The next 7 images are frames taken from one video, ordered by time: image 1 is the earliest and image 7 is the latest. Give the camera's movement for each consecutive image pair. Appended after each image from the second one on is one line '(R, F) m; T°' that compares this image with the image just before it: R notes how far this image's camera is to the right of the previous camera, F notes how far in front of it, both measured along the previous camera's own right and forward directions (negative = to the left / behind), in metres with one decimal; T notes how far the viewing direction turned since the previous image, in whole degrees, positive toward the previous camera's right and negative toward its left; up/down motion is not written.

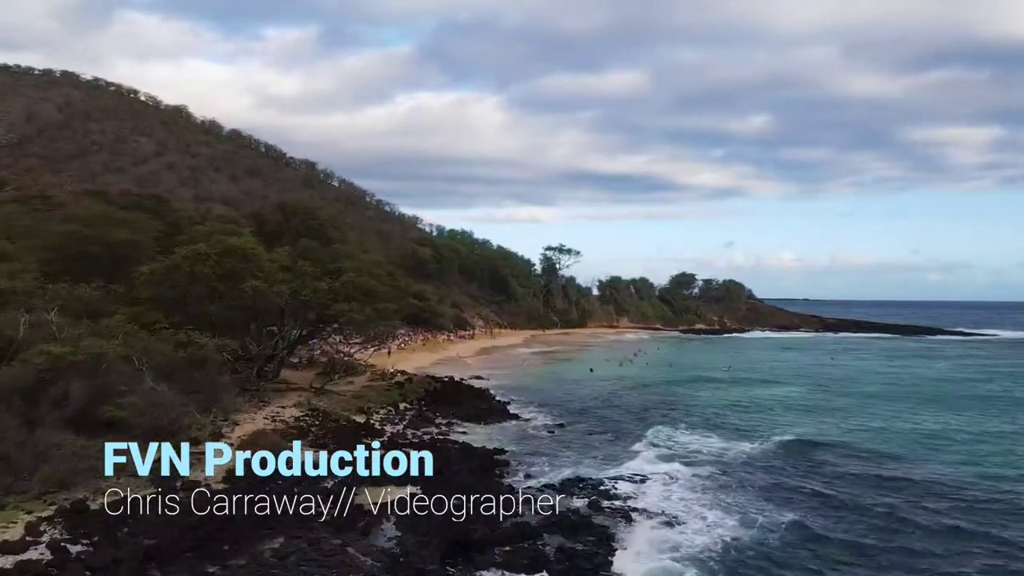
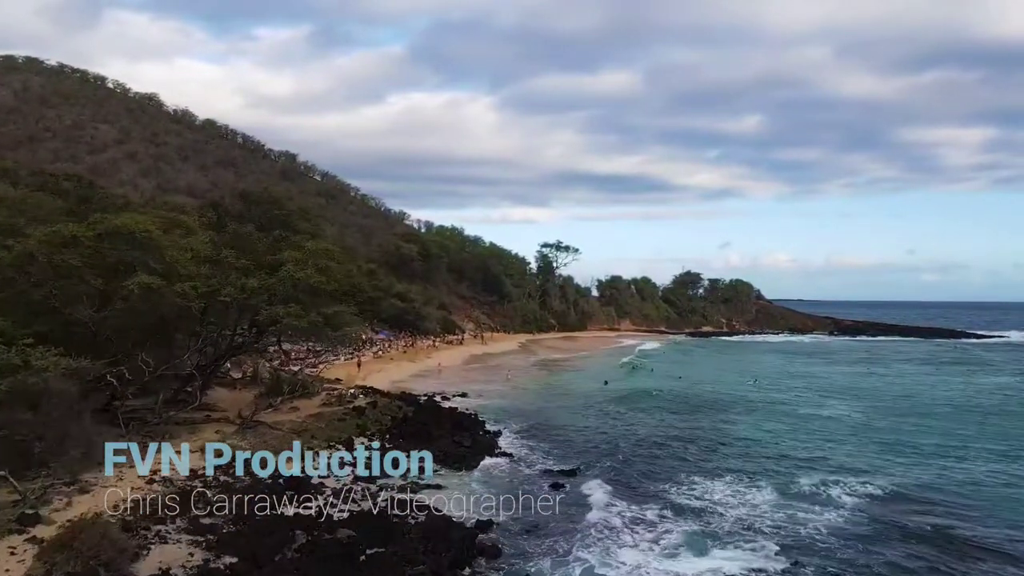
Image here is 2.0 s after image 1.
(+0.1, +7.3) m; 0°
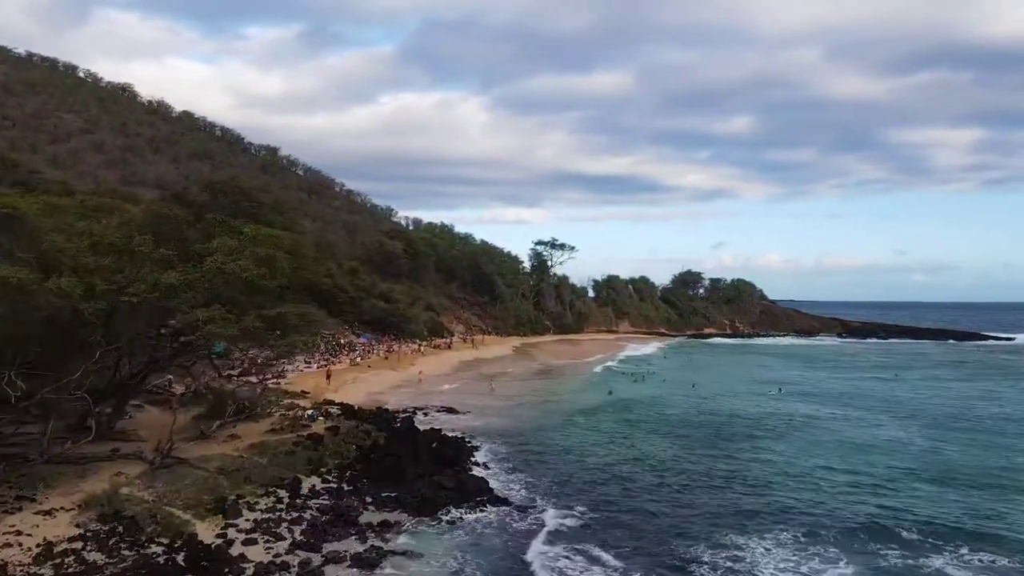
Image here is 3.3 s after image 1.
(-0.1, +5.0) m; +1°
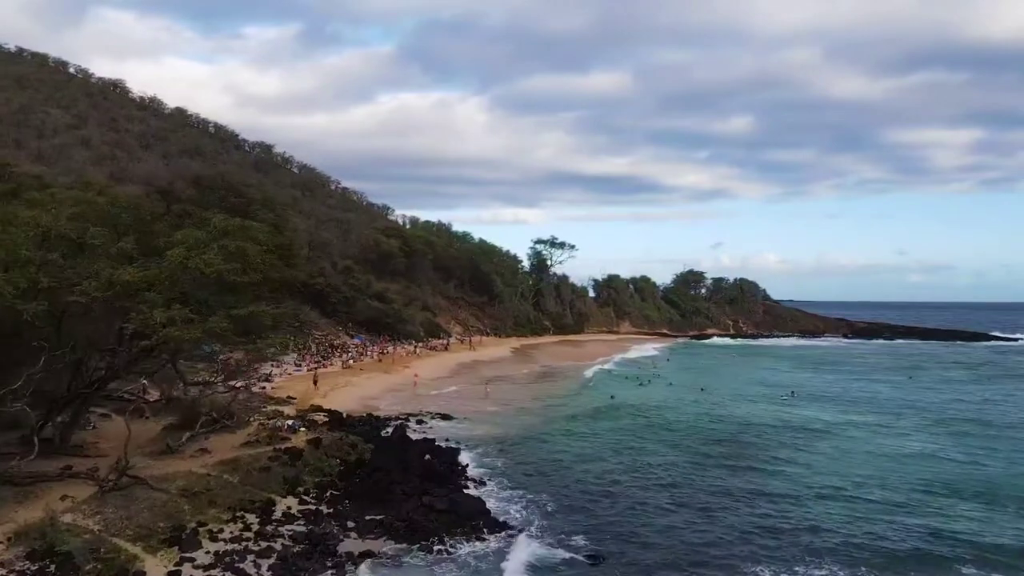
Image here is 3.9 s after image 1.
(0.0, +1.9) m; 0°
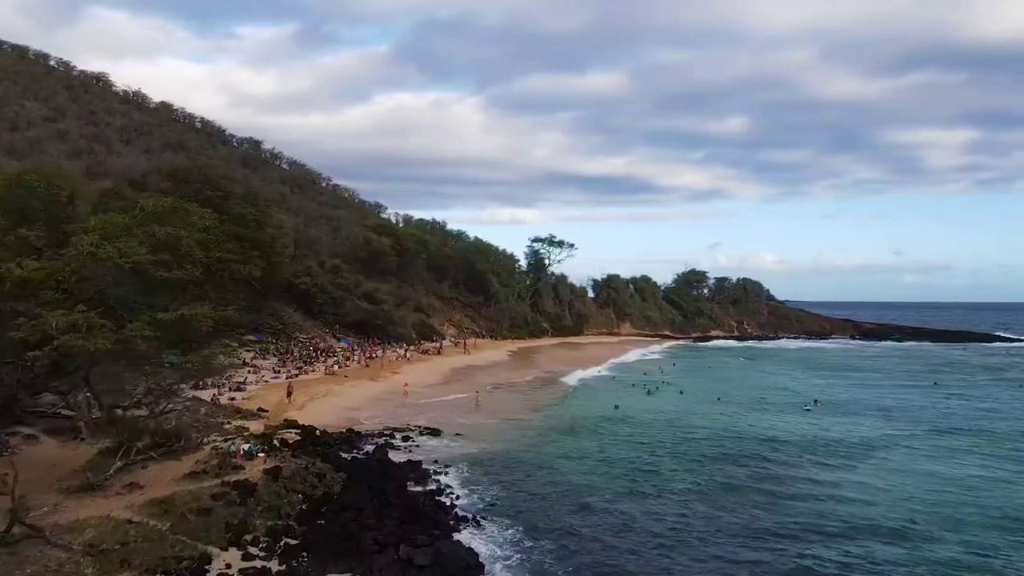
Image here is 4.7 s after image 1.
(0.0, +3.2) m; 0°
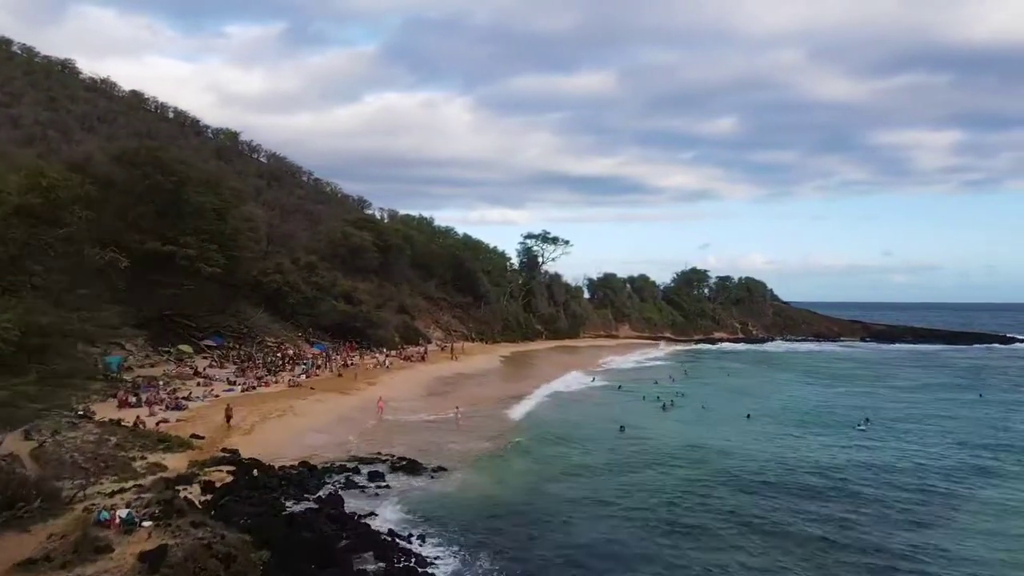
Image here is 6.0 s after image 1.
(-0.2, +5.2) m; +1°
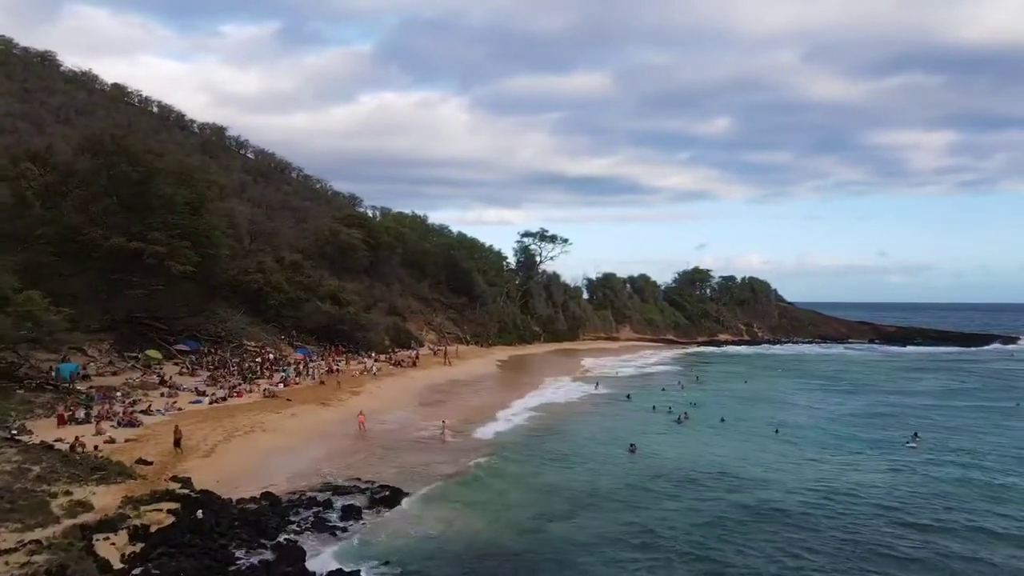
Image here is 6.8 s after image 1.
(-0.1, +3.1) m; 0°
